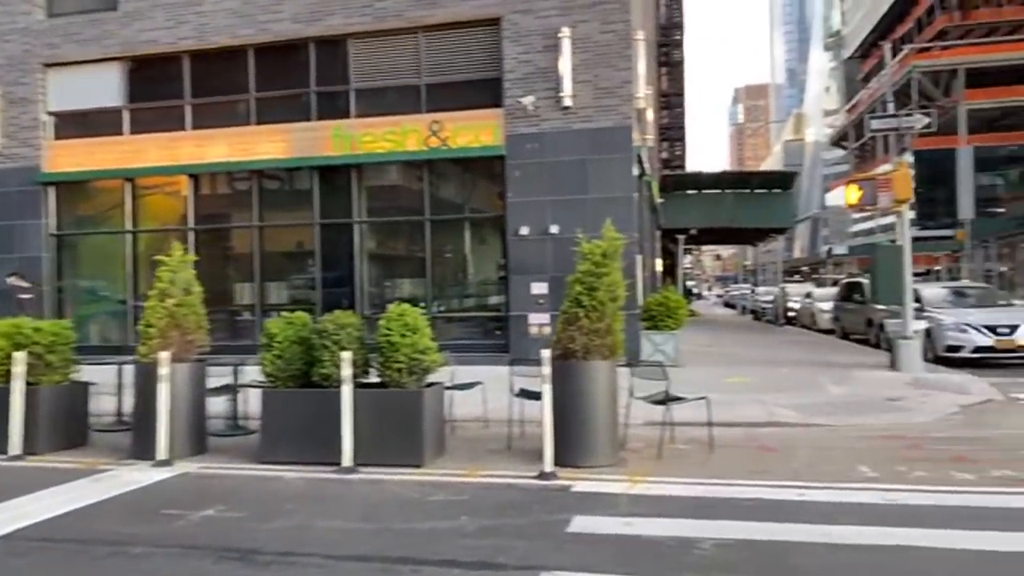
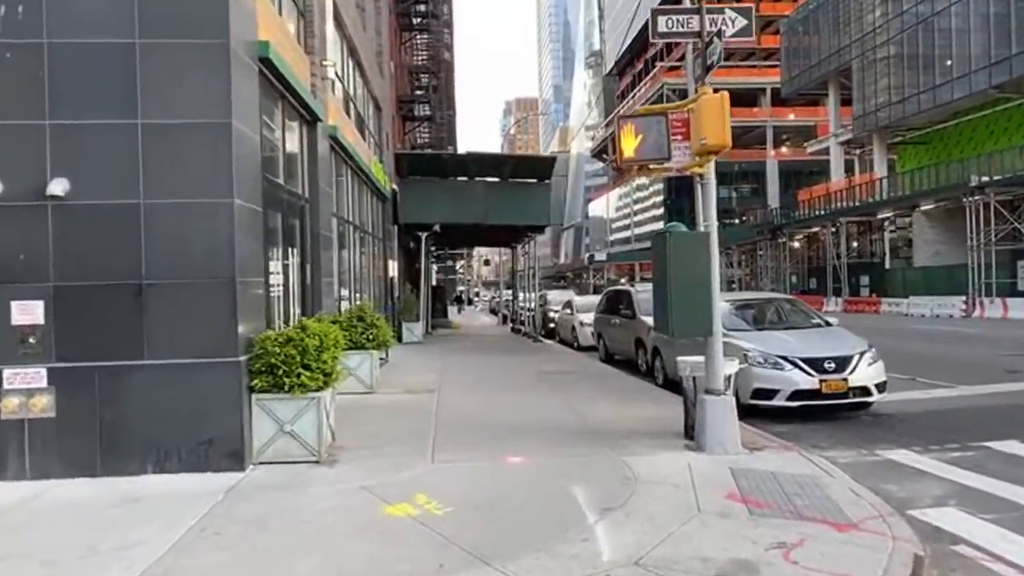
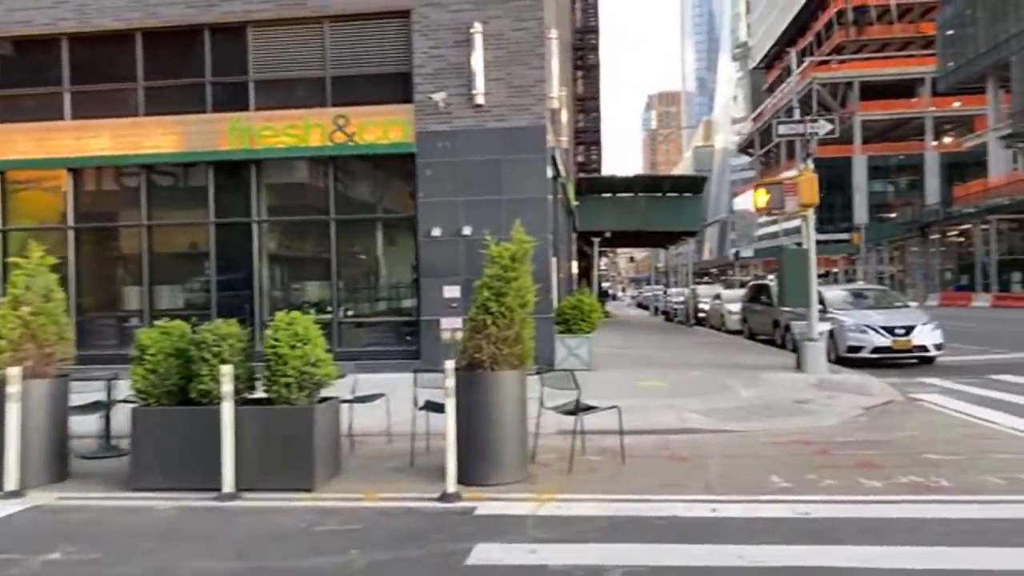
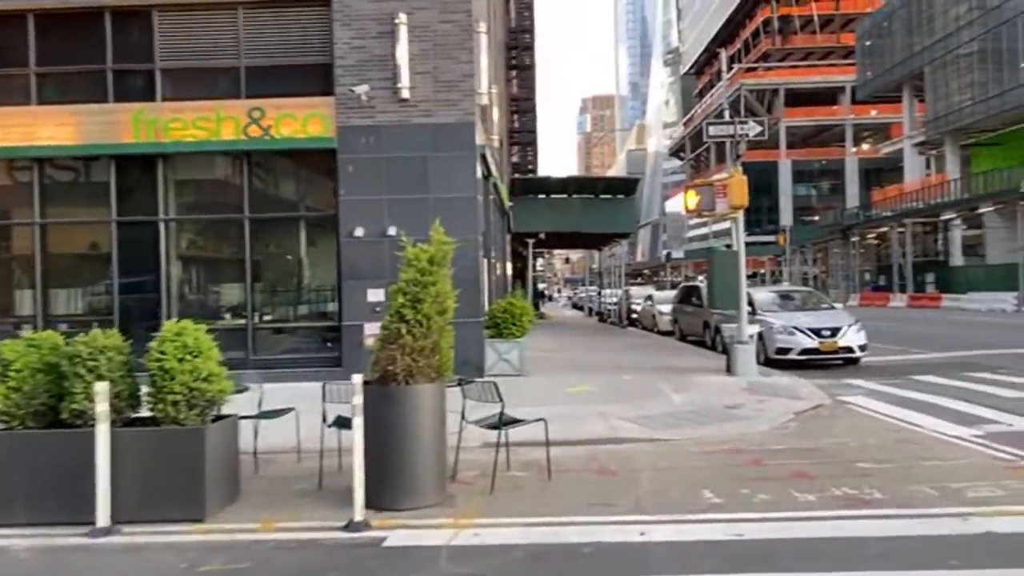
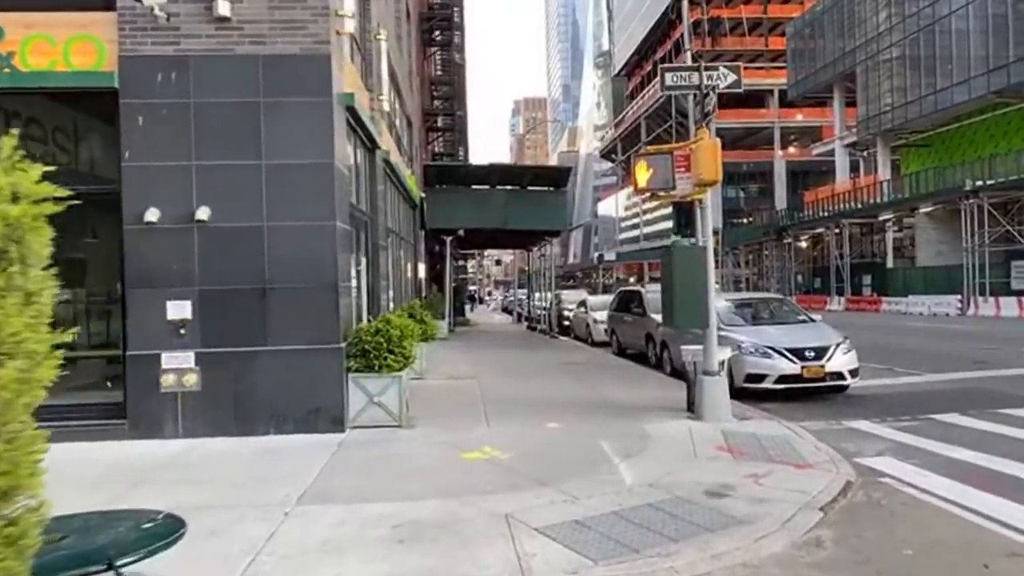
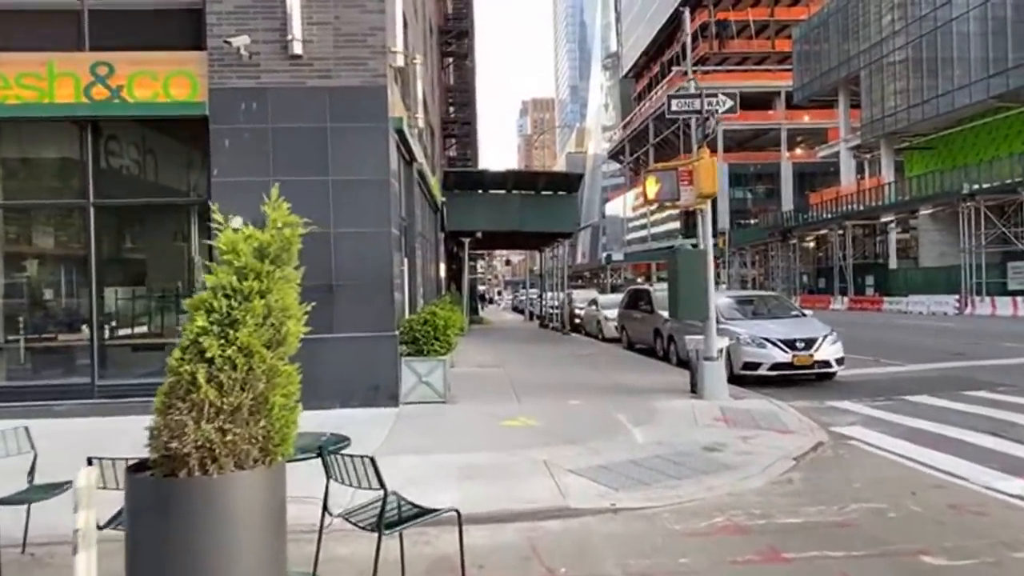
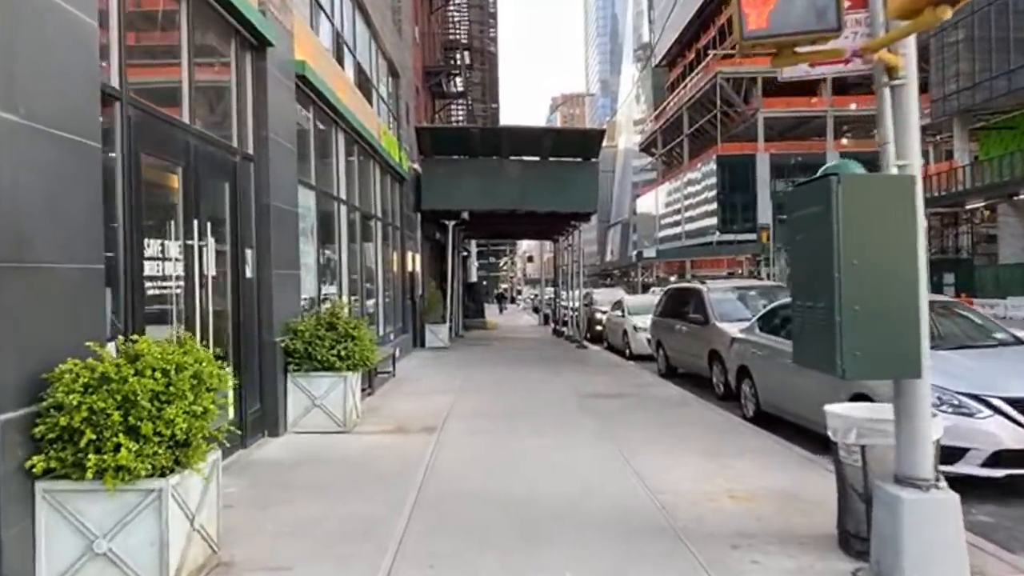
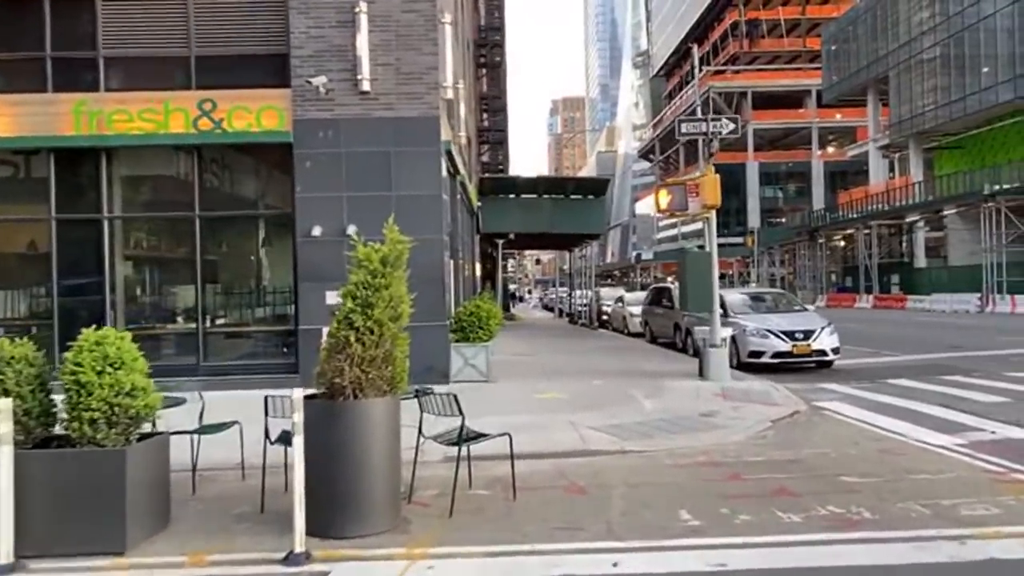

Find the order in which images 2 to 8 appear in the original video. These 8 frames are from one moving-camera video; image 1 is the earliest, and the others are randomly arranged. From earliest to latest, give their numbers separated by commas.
3, 4, 8, 6, 5, 2, 7
